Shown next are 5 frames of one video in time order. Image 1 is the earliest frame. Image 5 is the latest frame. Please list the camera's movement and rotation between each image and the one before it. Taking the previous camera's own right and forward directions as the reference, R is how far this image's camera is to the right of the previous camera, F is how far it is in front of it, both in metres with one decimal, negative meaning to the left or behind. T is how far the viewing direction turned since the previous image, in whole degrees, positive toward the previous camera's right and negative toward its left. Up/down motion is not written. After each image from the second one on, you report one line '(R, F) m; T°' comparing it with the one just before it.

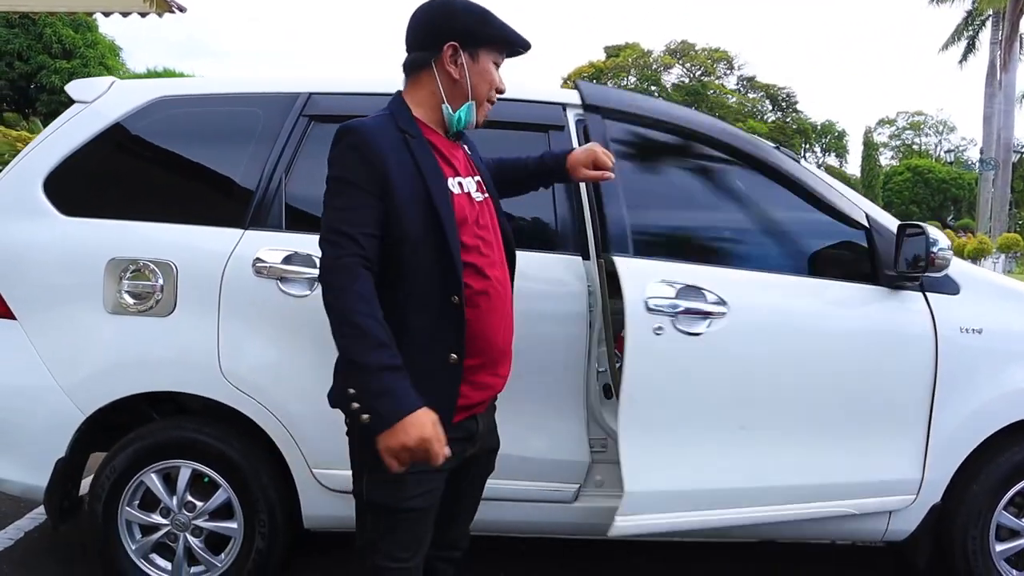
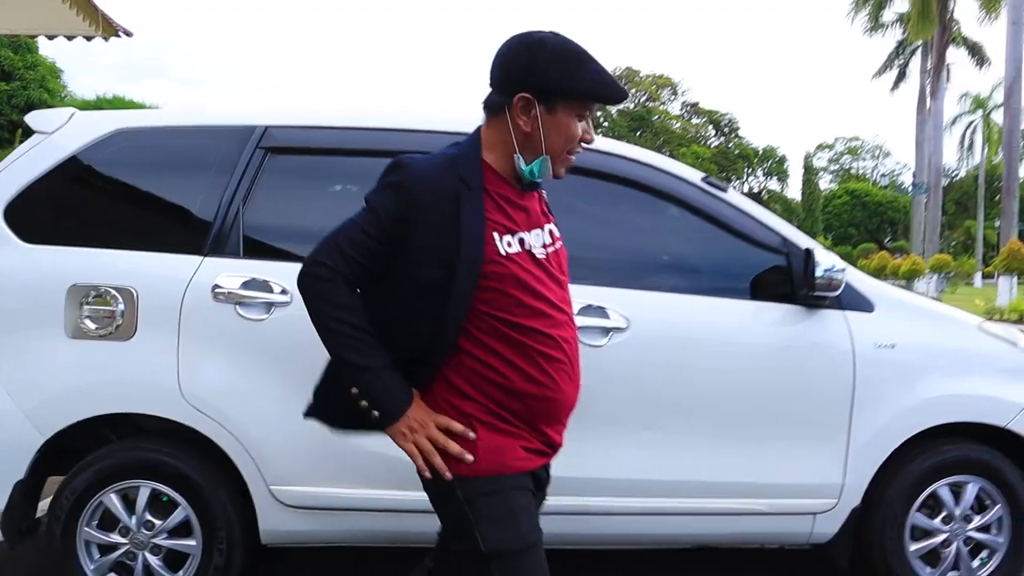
(0.0, -0.1) m; +3°
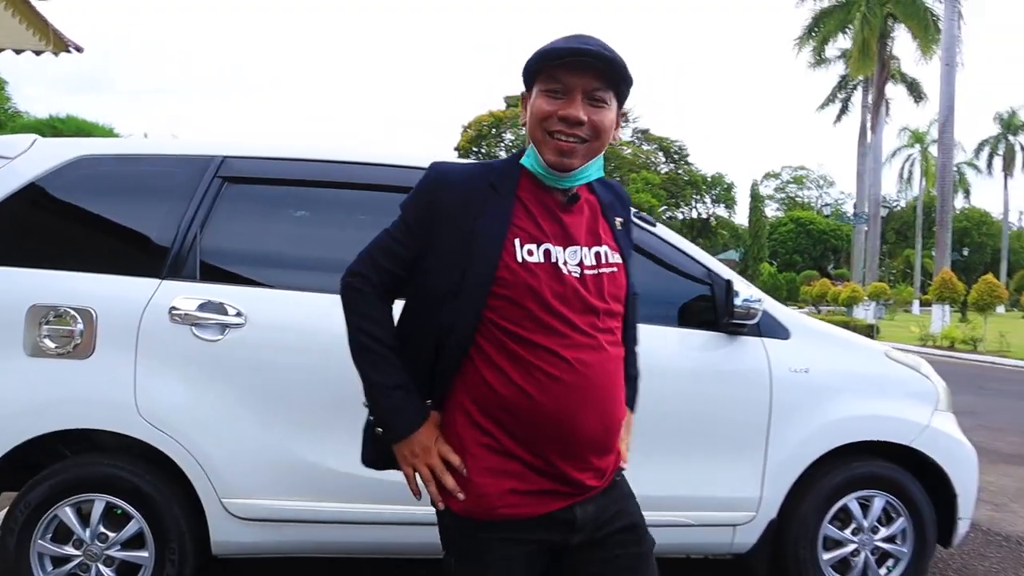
(0.0, -0.2) m; +3°
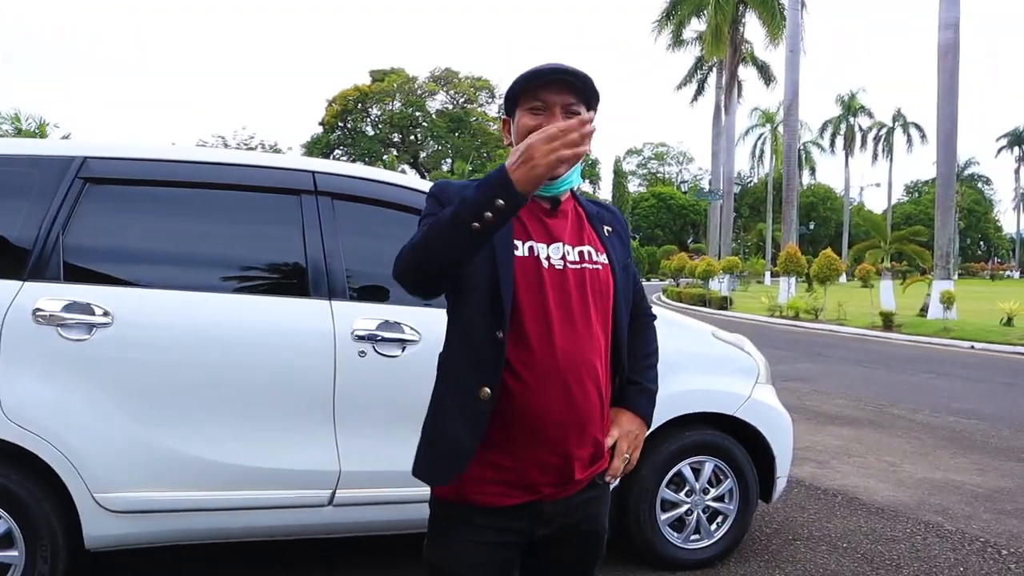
(-0.5, -0.2) m; +9°
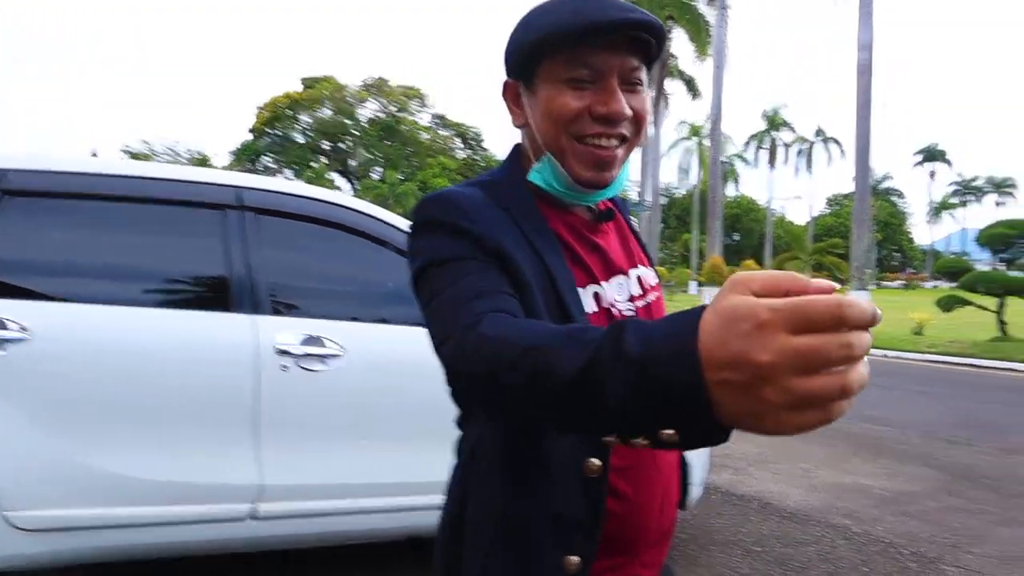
(+0.1, -0.3) m; +5°
